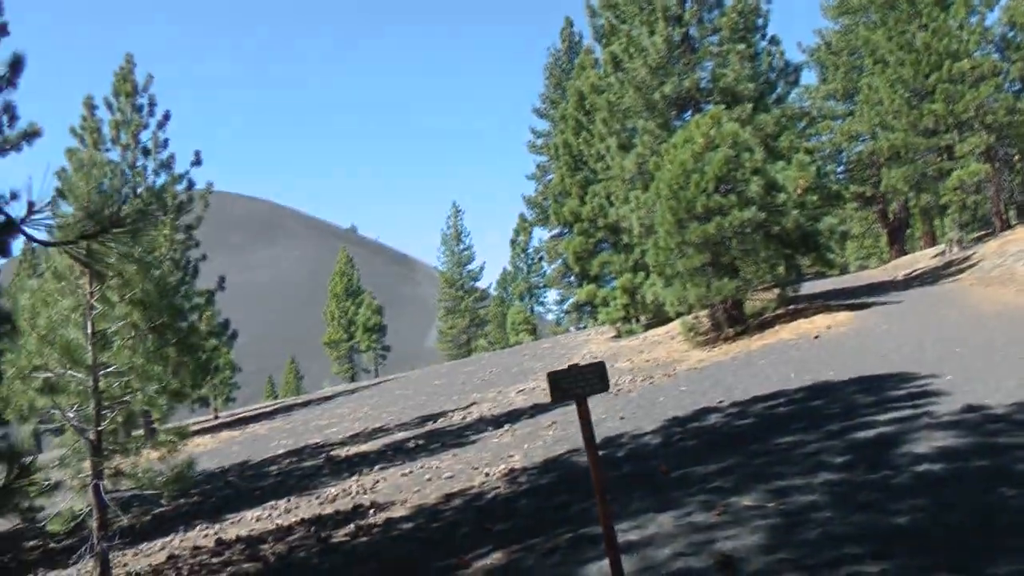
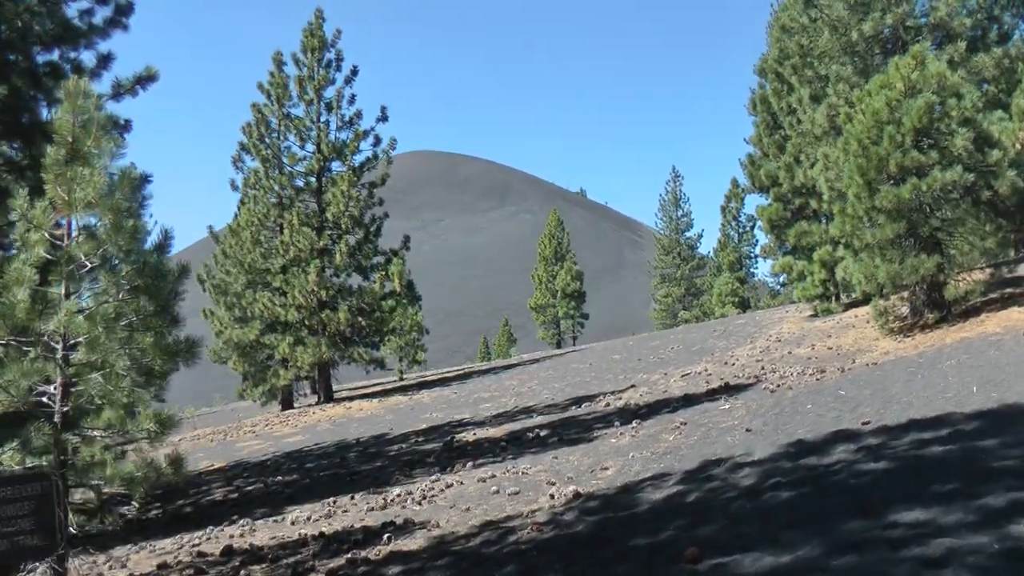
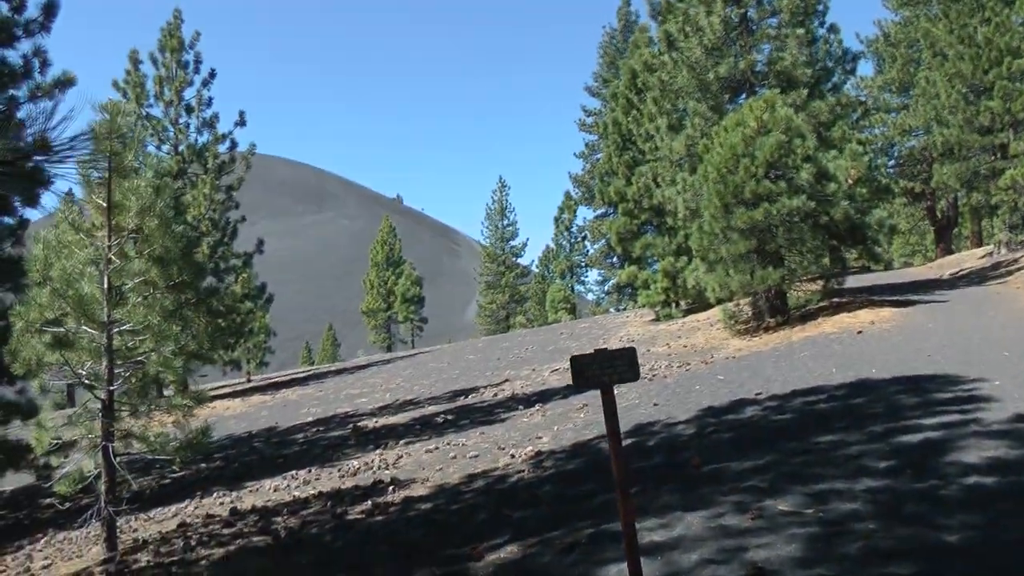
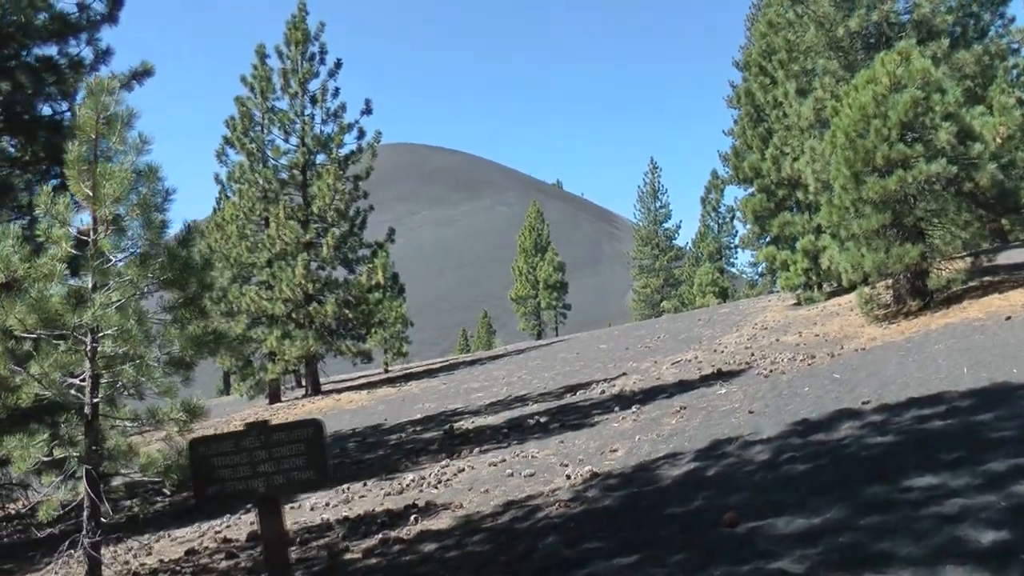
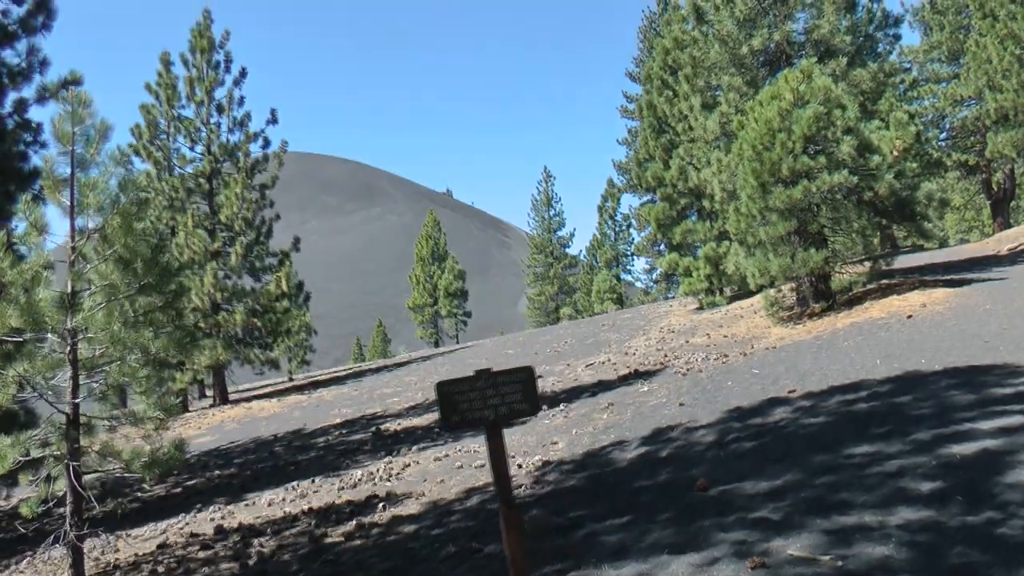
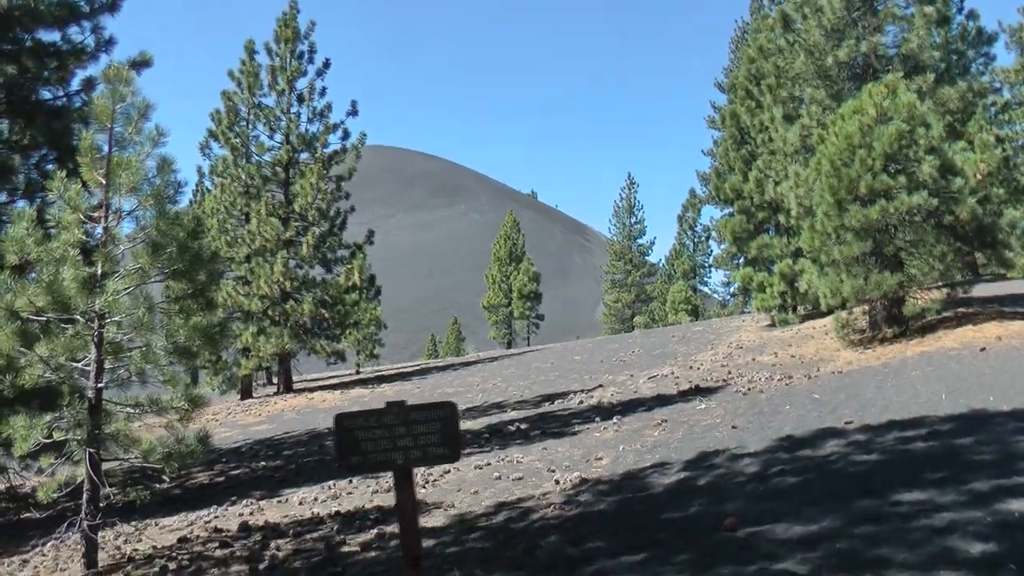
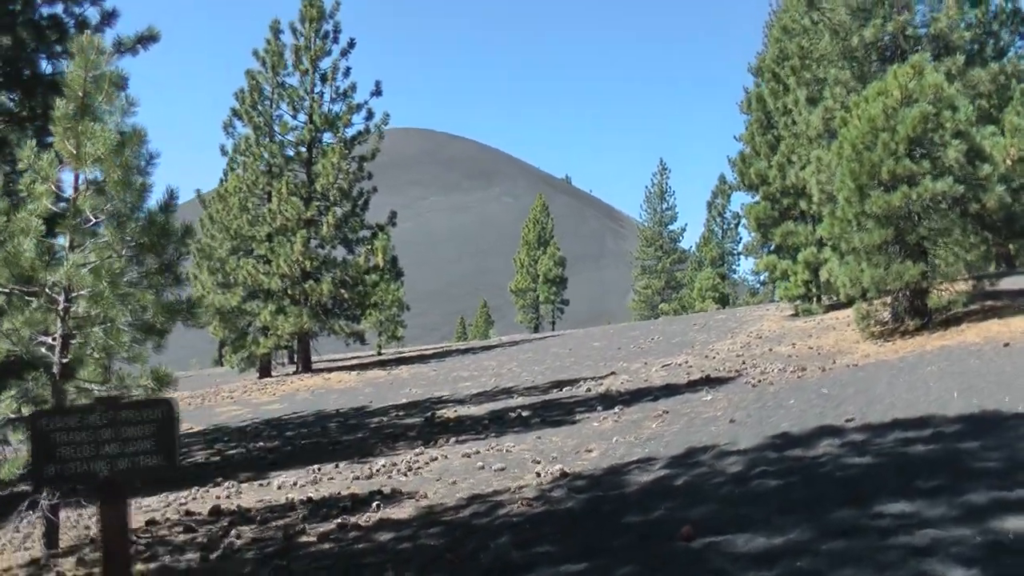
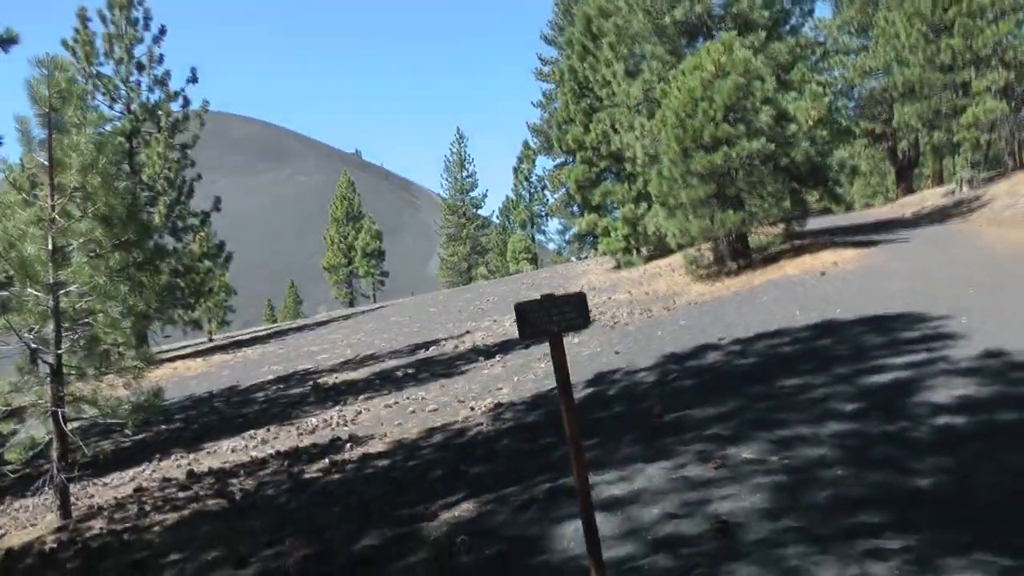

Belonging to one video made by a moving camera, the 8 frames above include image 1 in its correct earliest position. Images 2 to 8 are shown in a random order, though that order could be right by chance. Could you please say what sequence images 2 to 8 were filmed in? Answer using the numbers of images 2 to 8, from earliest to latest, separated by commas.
3, 8, 5, 6, 4, 7, 2
